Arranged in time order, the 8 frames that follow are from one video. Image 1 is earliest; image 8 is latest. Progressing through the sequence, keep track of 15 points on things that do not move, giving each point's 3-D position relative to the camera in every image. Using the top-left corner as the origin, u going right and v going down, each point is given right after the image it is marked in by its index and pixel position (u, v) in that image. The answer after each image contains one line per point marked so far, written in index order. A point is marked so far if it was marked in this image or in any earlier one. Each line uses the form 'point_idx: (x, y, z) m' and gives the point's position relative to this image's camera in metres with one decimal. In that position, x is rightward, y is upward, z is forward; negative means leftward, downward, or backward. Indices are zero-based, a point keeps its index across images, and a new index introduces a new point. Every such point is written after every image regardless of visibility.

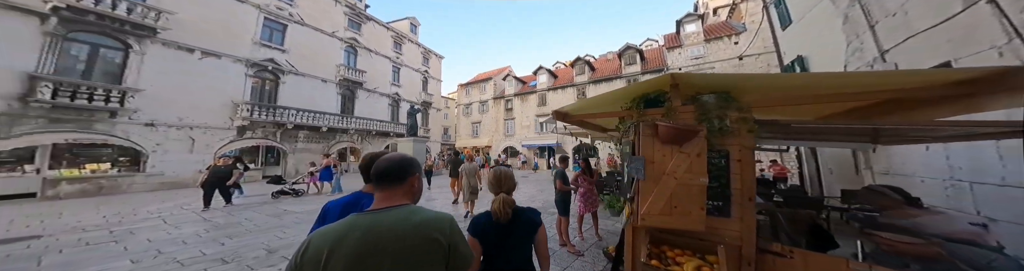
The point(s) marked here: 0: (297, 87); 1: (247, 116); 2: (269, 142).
0: (-11.5, +2.9, +14.6) m
1: (-11.9, +1.0, +12.5) m
2: (-11.7, -0.3, +13.2) m
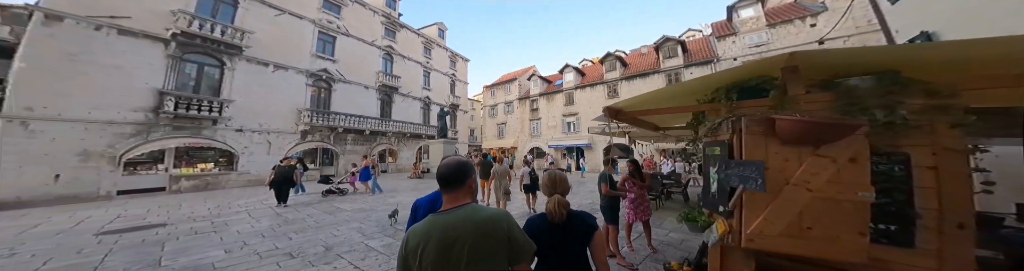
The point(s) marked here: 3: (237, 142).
0: (-9.9, +2.8, +15.6) m
1: (-10.5, +0.9, +13.6) m
2: (-10.3, -0.5, +14.2) m
3: (-11.9, -0.2, +11.9) m
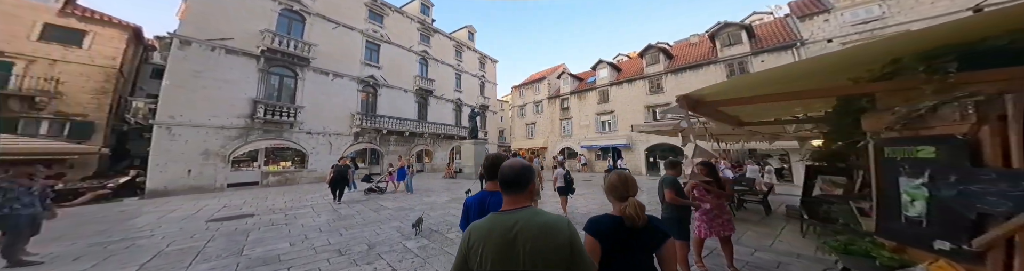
0: (-8.1, +2.6, +16.5) m
1: (-8.9, +0.7, +14.6) m
2: (-8.5, -0.6, +15.2) m
3: (-10.4, -0.3, +13.1) m
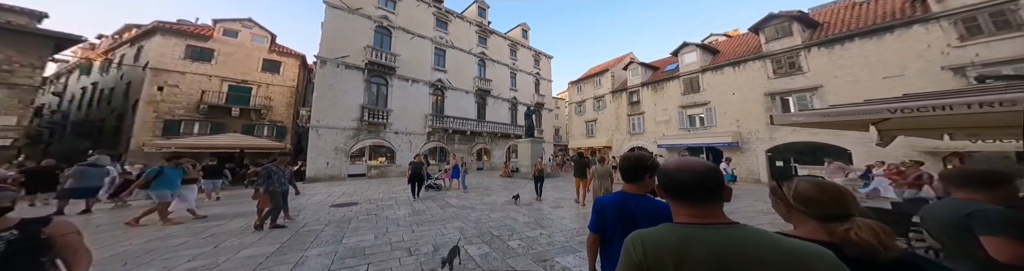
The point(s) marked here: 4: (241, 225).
0: (-4.2, +2.7, +17.6) m
1: (-5.3, +0.7, +15.9) m
2: (-4.9, -0.6, +16.4) m
3: (-7.2, -0.4, +14.8) m
4: (-6.1, -2.0, +5.5) m
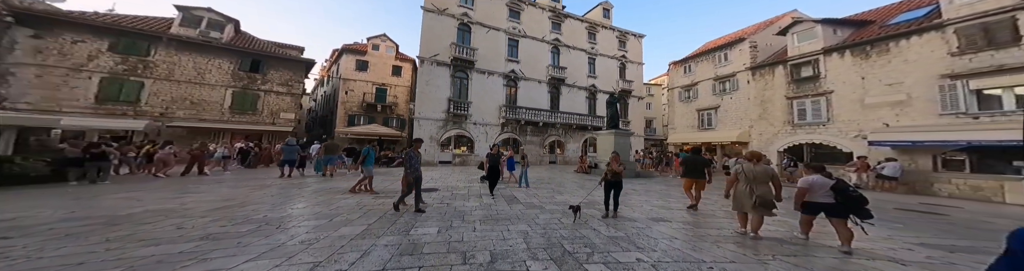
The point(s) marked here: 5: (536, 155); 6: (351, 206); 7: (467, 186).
0: (+1.2, +3.3, +17.2) m
1: (-0.5, +1.3, +16.0) m
2: (+0.1, 0.0, +16.4) m
3: (-2.6, +0.2, +15.5) m
4: (-4.4, -1.8, +6.4) m
5: (+1.7, -1.4, +16.7) m
6: (-4.0, -1.8, +6.1) m
7: (-1.6, -1.9, +9.2) m
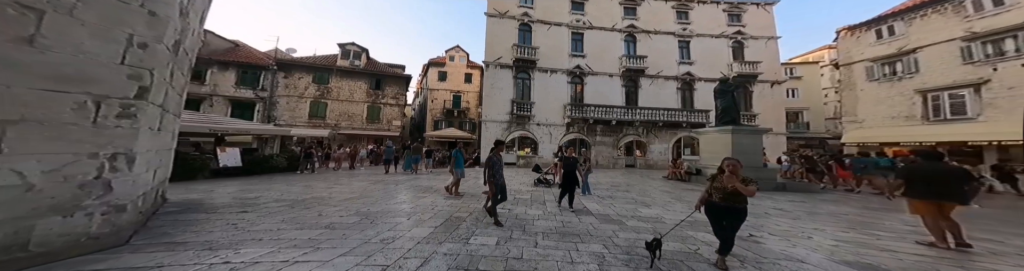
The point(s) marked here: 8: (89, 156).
0: (+5.5, +3.3, +15.7) m
1: (+3.6, +1.3, +14.9) m
2: (+4.3, 0.0, +15.2) m
3: (+1.5, +0.2, +15.0) m
4: (-2.6, -1.8, +6.7) m
5: (+5.9, -1.4, +15.1) m
6: (-2.4, -1.8, +6.2) m
7: (+0.7, -1.9, +8.6) m
8: (-4.9, -0.2, +2.9) m
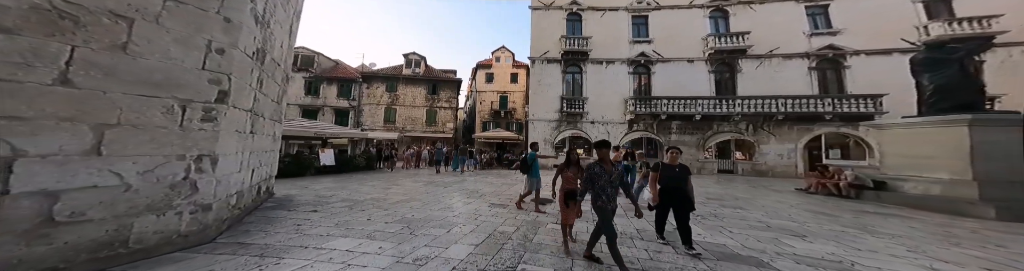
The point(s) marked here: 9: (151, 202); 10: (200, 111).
0: (+8.5, +3.3, +13.6) m
1: (+6.5, +1.3, +13.2) m
2: (+7.3, 0.0, +13.3) m
3: (+4.5, +0.2, +13.7) m
4: (-1.1, -1.8, +6.2) m
5: (+8.8, -1.3, +12.9) m
6: (-1.0, -1.8, +5.8) m
7: (+2.5, -1.9, +7.5) m
8: (-4.1, -0.3, +3.0) m
9: (-4.1, -0.7, +2.7) m
10: (-4.1, +0.3, +3.2) m
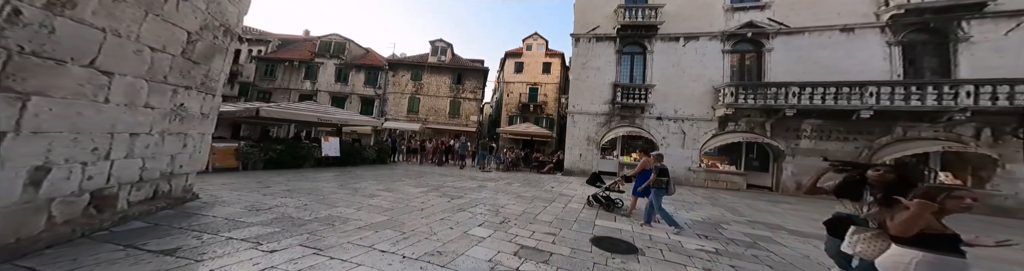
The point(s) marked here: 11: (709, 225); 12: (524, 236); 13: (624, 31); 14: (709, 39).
0: (+10.2, +3.1, +9.6) m
1: (+8.1, +1.2, +9.4) m
2: (+8.8, -0.1, +9.5) m
3: (+6.1, +0.2, +10.2) m
4: (-0.4, -1.6, +3.4) m
5: (+10.2, -1.5, +8.9) m
6: (-0.3, -1.6, +3.0) m
7: (+3.4, -1.8, +4.3) m
8: (-3.7, +0.1, +0.5) m
9: (-3.7, -0.4, +0.3) m
10: (-3.6, +0.7, +0.7) m
11: (+4.0, -1.9, +5.2) m
12: (+0.2, -1.6, +4.1) m
13: (+5.2, +4.7, +10.8) m
14: (+8.0, +4.0, +10.3) m
